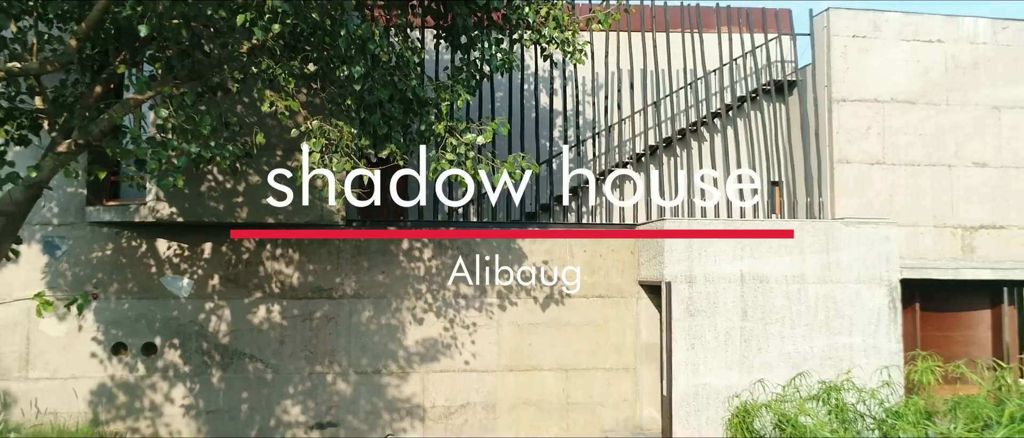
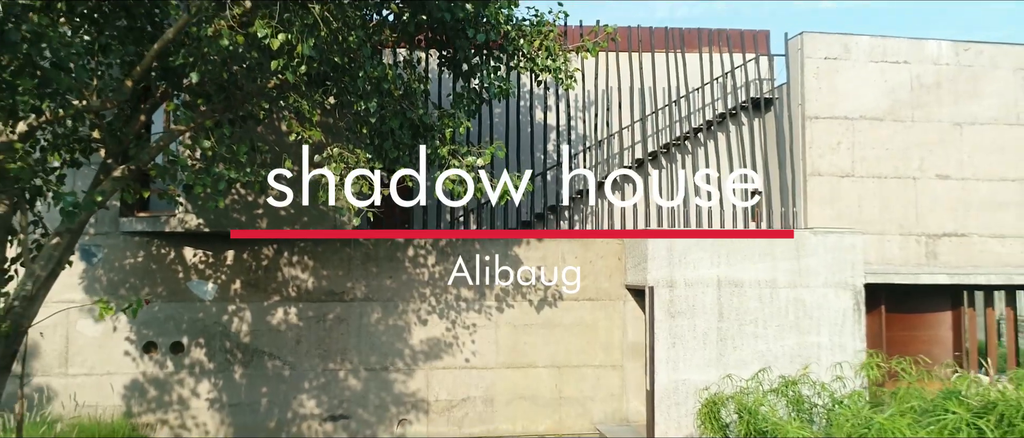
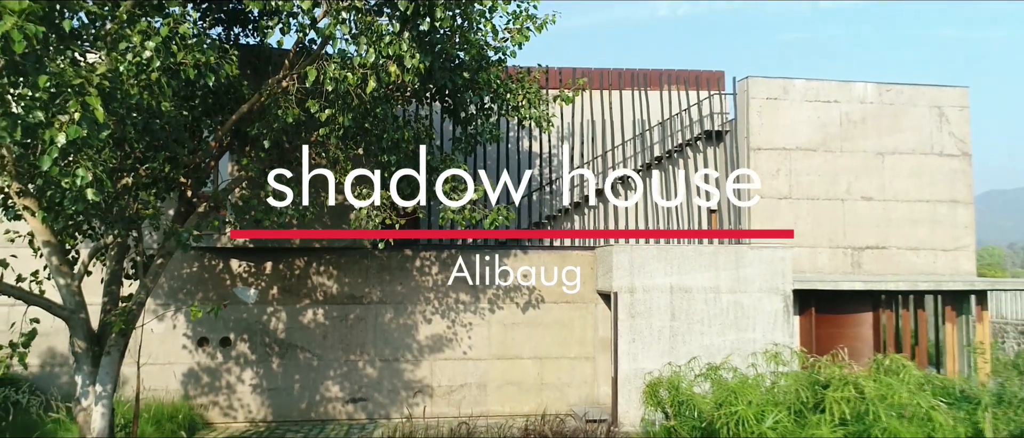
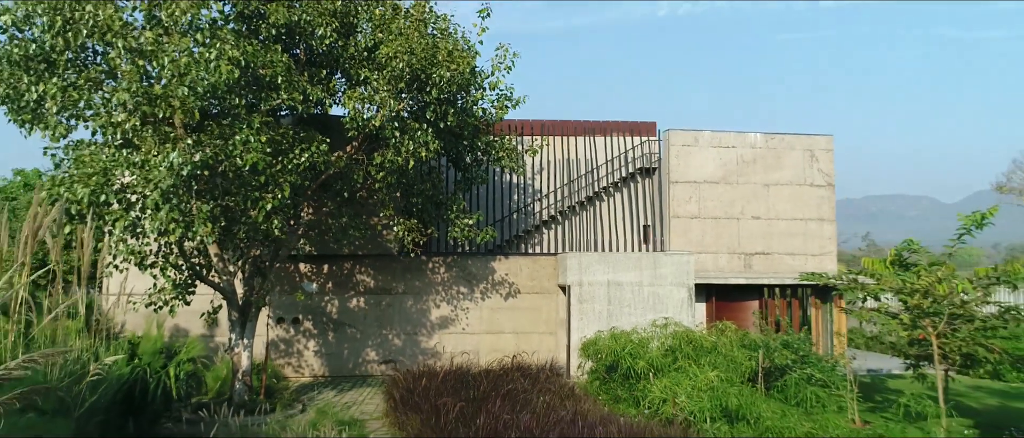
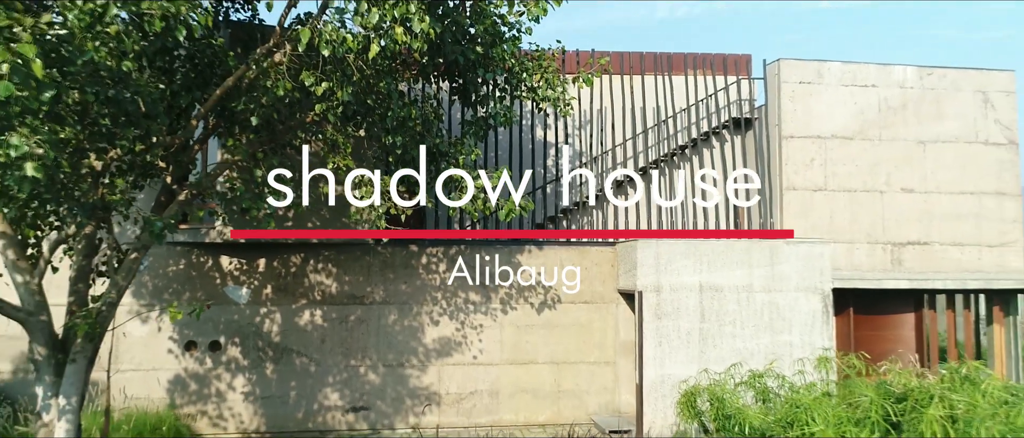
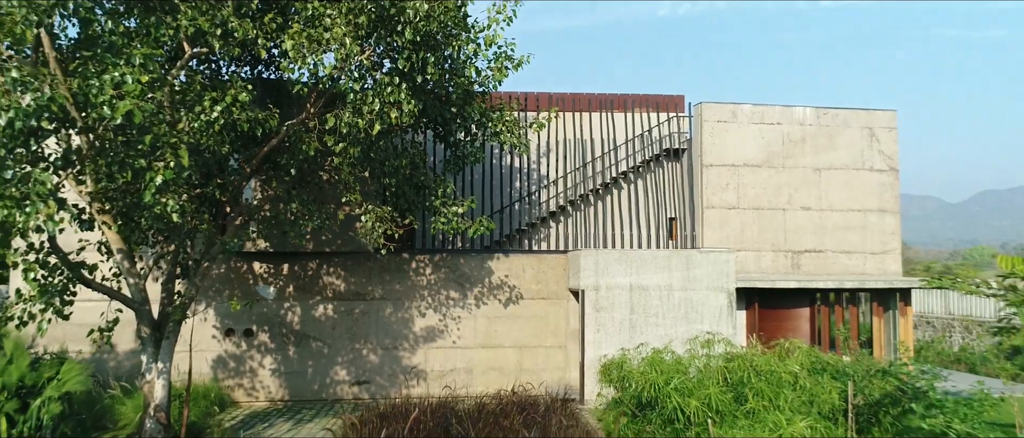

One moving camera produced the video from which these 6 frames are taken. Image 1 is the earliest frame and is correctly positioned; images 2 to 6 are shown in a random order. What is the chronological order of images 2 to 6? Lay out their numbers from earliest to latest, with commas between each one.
2, 5, 3, 6, 4
